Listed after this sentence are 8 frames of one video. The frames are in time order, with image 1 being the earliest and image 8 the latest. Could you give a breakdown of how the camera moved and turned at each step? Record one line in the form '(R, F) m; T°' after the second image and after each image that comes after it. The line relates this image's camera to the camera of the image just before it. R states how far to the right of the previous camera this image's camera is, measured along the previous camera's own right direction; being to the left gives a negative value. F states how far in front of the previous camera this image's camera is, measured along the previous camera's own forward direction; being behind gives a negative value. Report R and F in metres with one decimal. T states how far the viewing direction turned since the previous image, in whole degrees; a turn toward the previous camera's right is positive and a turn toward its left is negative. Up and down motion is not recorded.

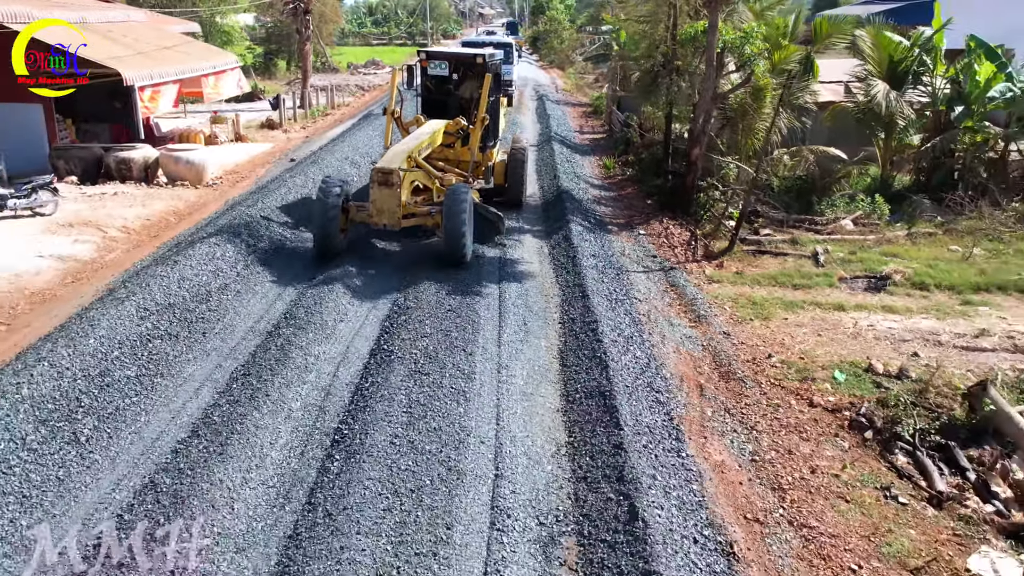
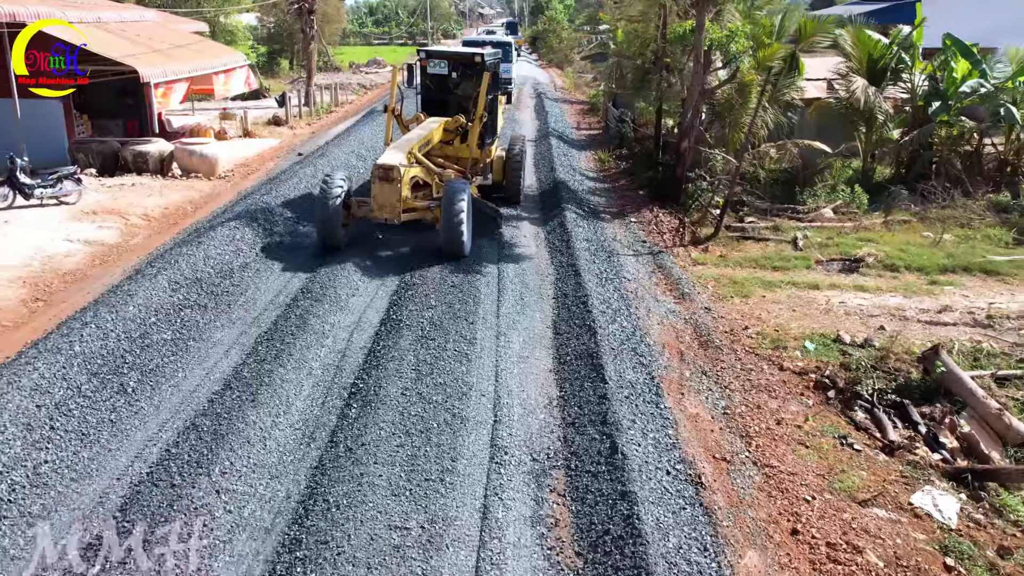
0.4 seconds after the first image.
(0.0, -0.7) m; 0°
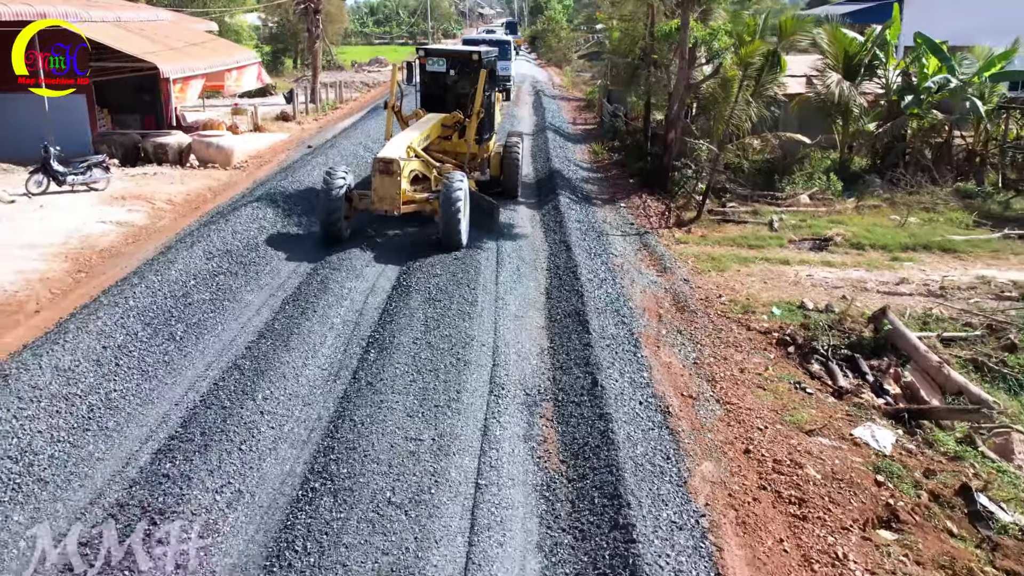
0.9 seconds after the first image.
(0.0, -1.0) m; 0°
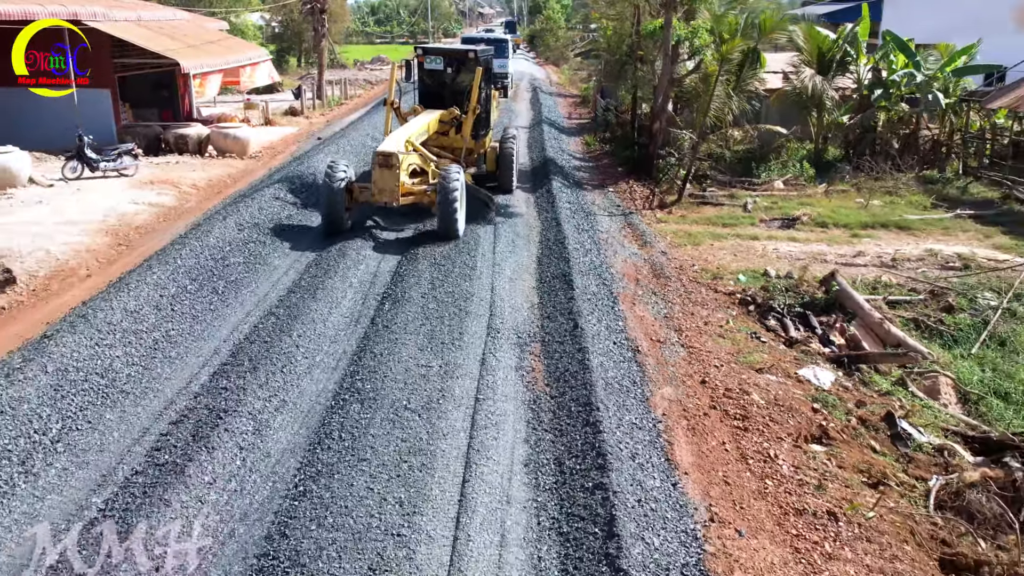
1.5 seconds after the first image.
(0.0, -1.2) m; 0°
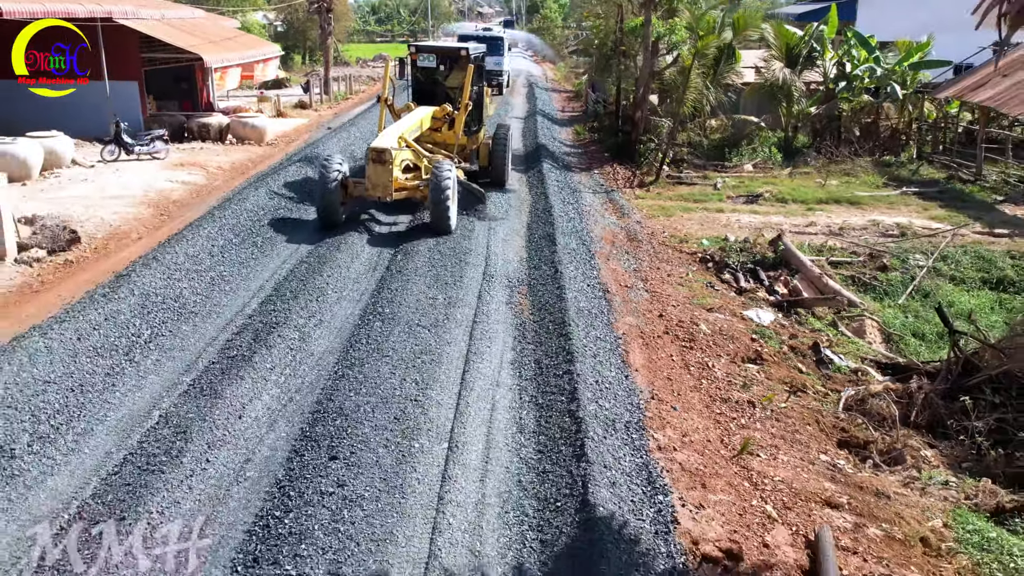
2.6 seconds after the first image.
(+0.1, -1.6) m; 0°
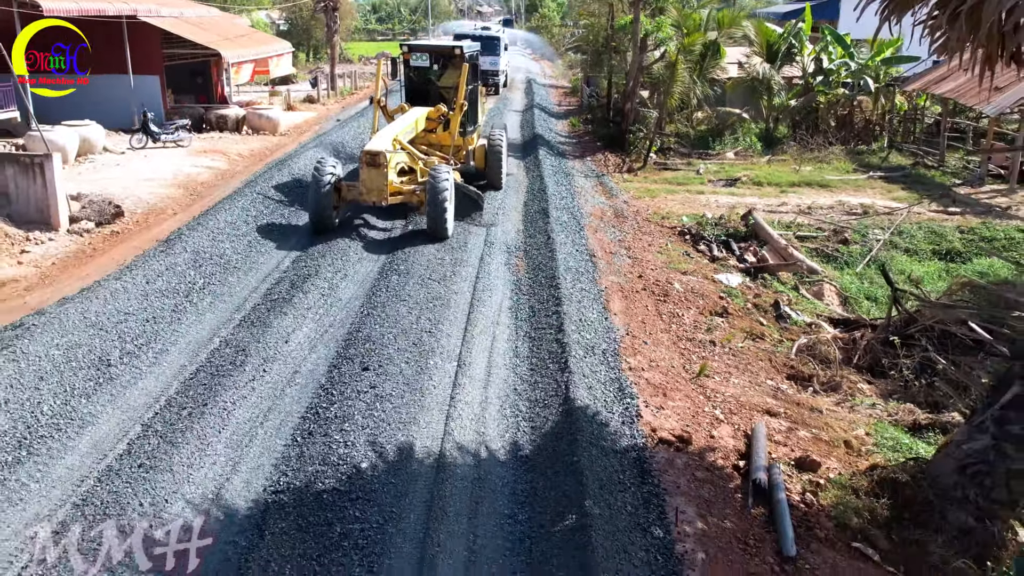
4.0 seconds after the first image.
(0.0, -1.3) m; 0°
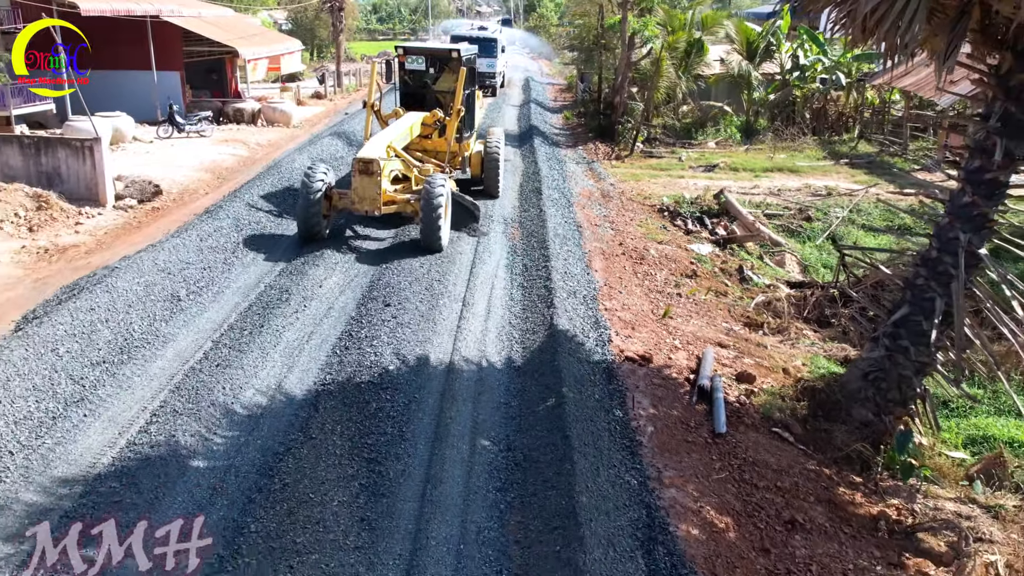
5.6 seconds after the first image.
(0.0, -1.5) m; 0°
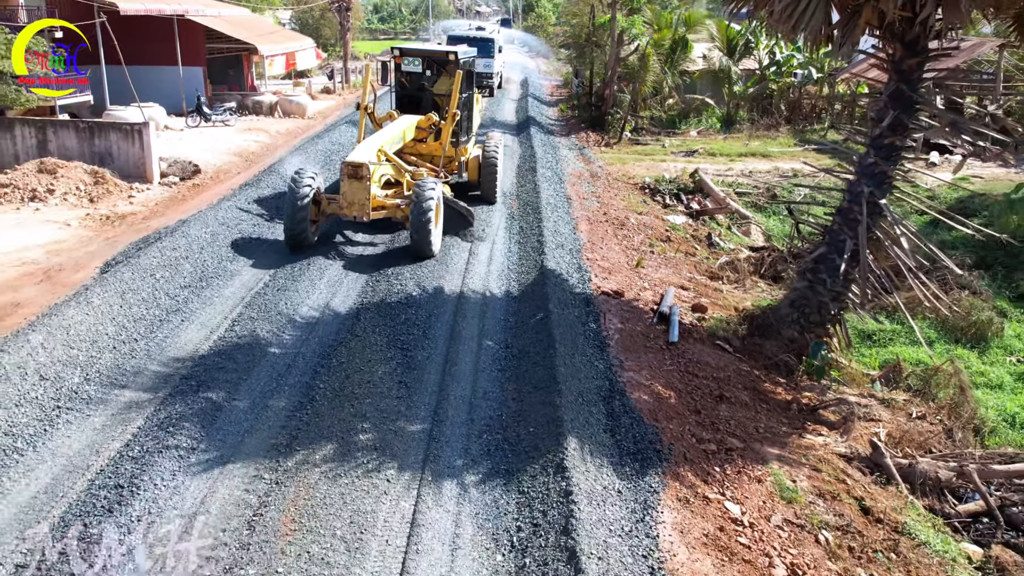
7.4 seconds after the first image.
(0.0, -1.8) m; 0°
